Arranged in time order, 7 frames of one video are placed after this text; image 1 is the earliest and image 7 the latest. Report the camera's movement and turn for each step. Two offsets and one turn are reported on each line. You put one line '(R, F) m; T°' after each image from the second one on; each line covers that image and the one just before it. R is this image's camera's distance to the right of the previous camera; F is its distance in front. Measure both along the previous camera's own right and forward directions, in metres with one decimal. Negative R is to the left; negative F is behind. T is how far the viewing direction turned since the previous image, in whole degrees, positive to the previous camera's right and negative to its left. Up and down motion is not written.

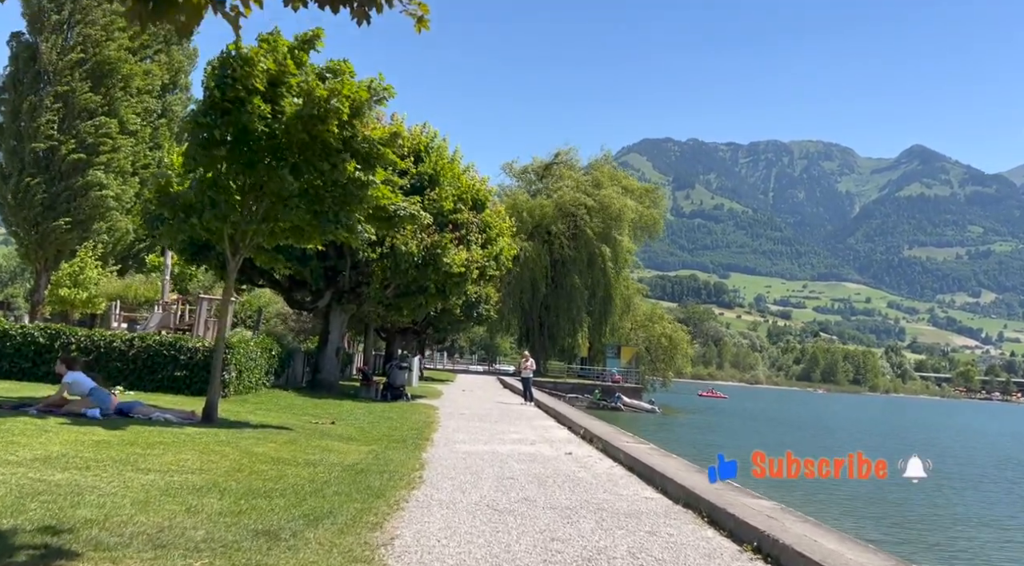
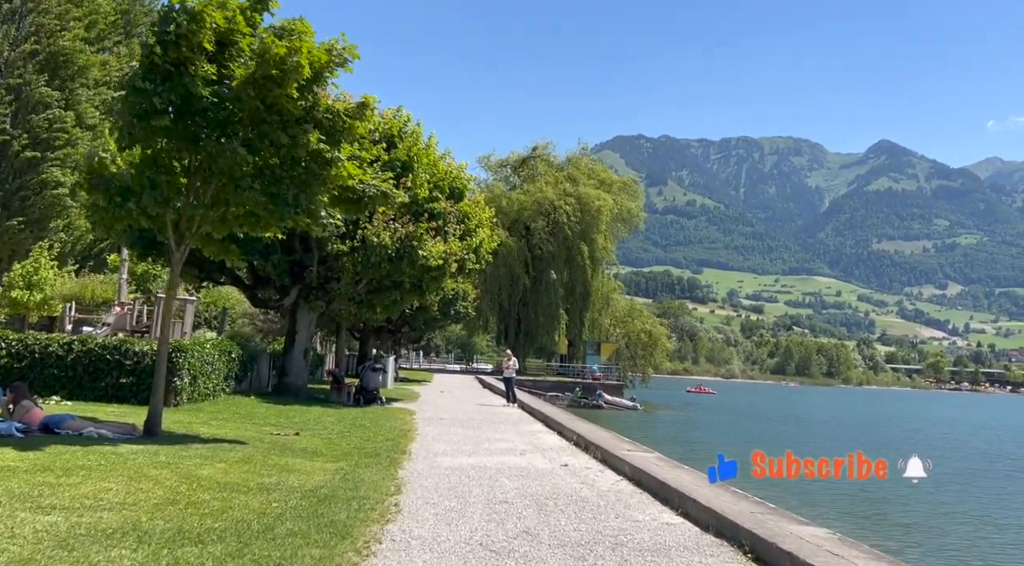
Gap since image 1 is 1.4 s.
(-0.2, +1.7) m; +2°
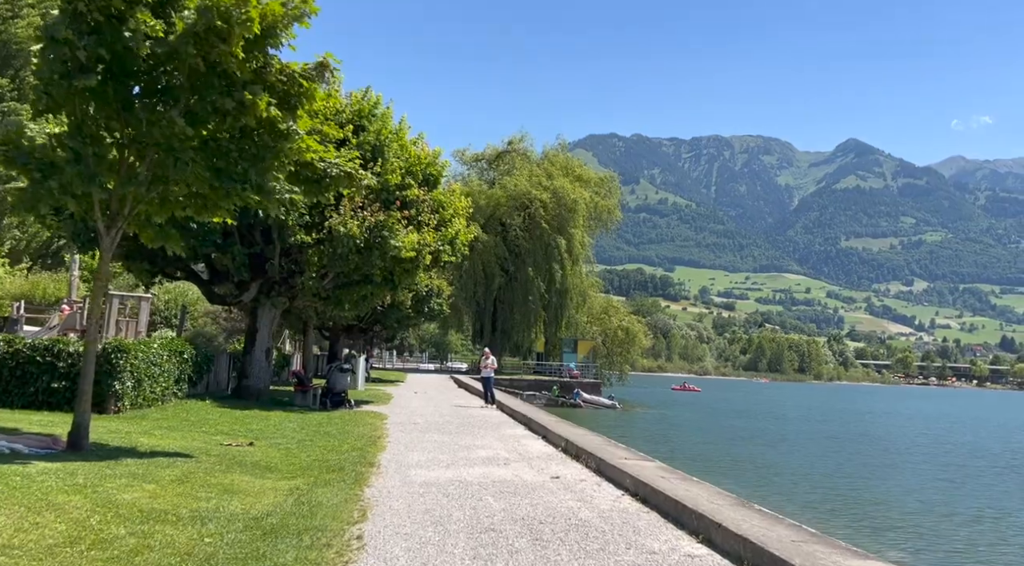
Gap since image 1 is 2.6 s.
(-0.1, +1.5) m; +2°
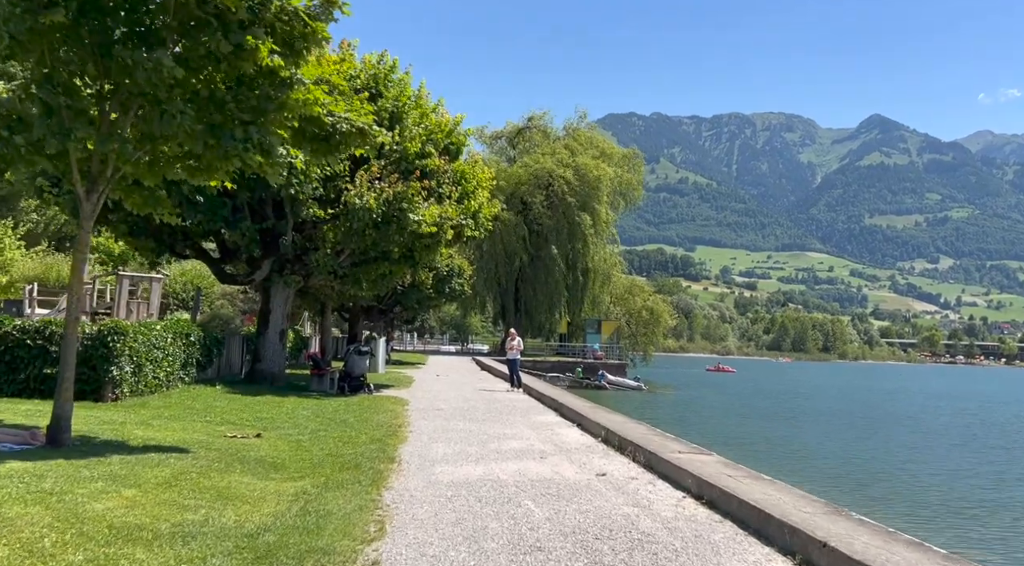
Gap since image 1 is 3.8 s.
(-0.2, +1.4) m; -1°
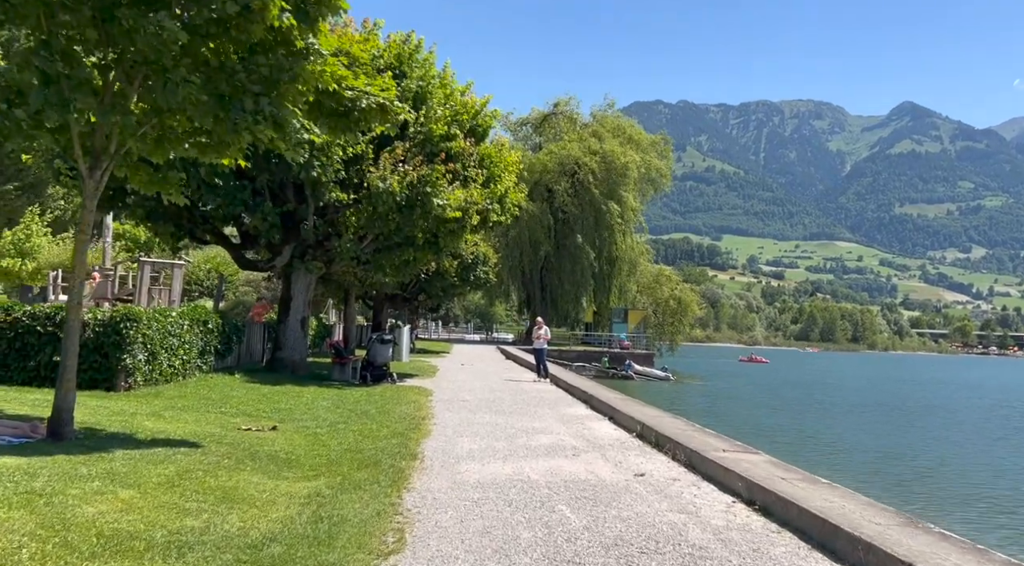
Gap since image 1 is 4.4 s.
(-0.1, +0.7) m; -2°
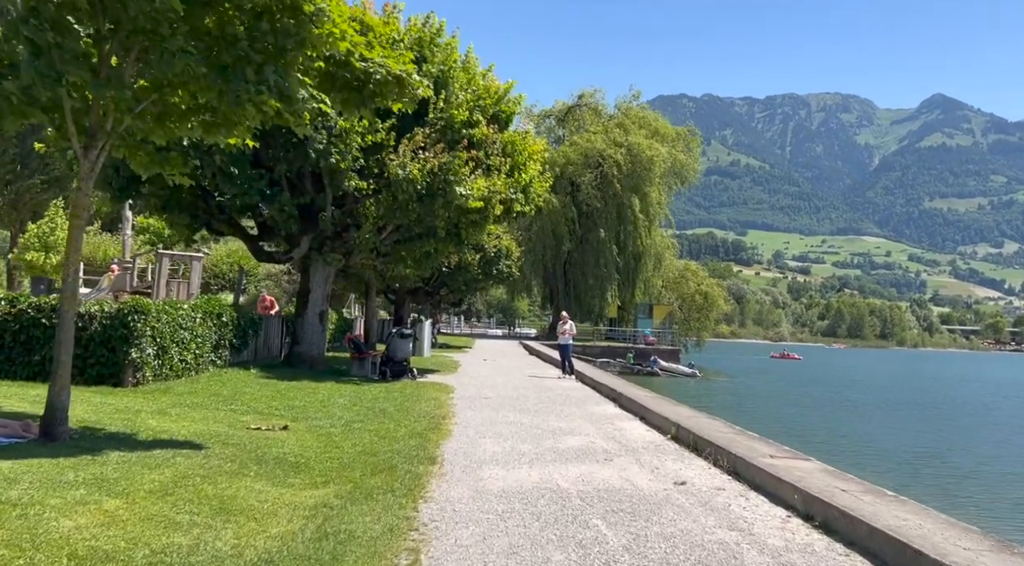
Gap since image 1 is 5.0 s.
(0.0, +0.7) m; -2°
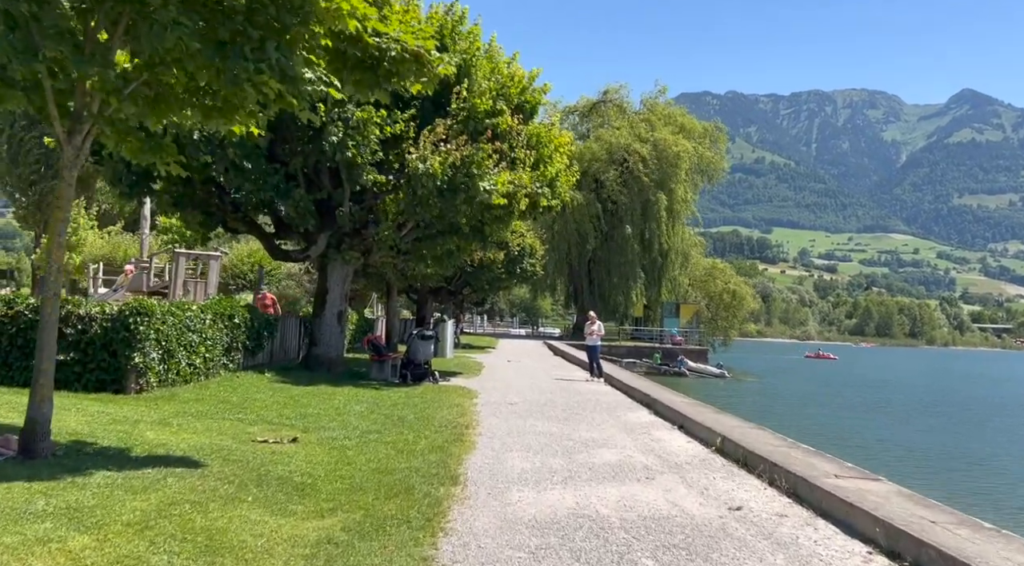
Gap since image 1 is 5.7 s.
(-0.1, +0.9) m; -2°
